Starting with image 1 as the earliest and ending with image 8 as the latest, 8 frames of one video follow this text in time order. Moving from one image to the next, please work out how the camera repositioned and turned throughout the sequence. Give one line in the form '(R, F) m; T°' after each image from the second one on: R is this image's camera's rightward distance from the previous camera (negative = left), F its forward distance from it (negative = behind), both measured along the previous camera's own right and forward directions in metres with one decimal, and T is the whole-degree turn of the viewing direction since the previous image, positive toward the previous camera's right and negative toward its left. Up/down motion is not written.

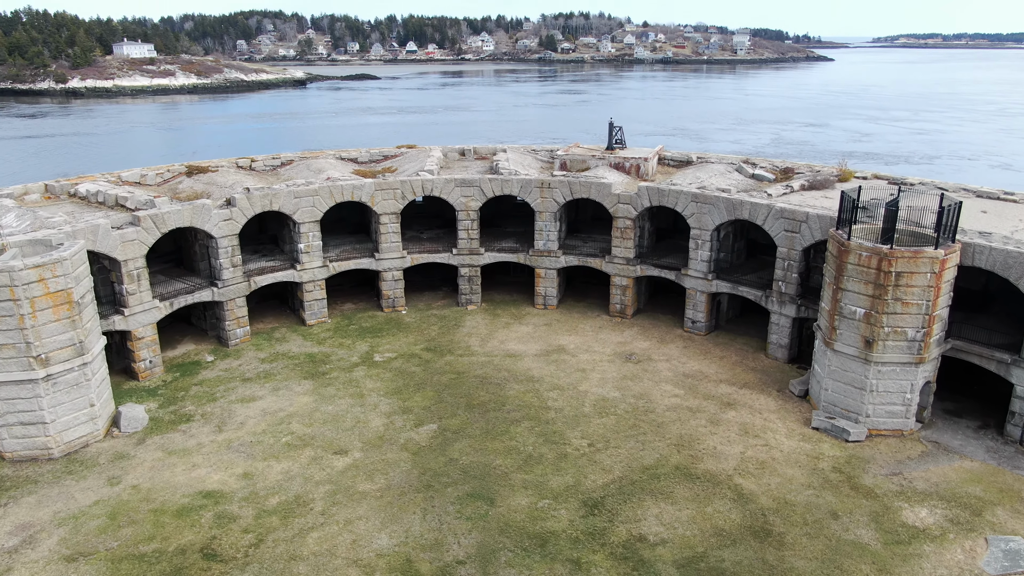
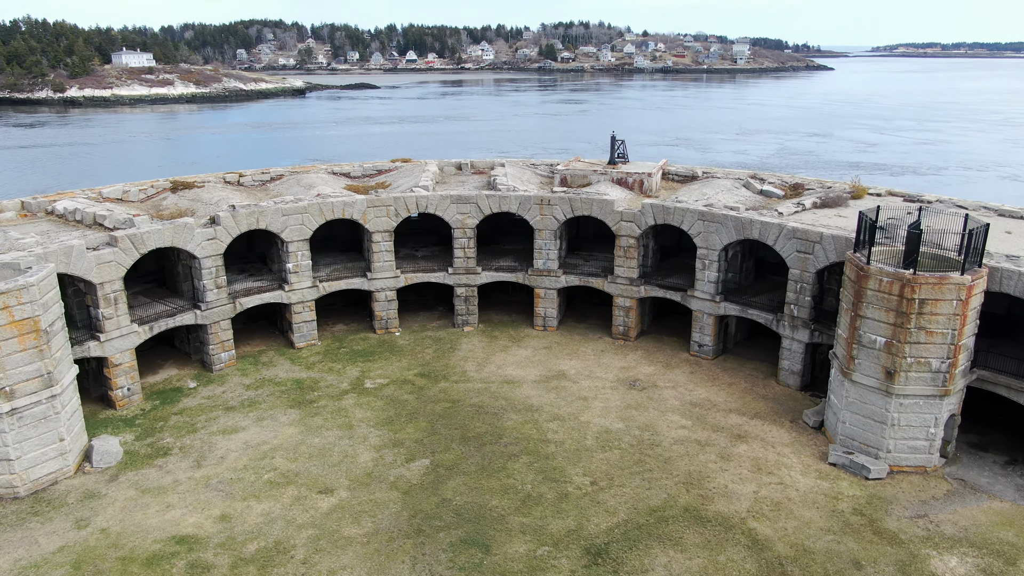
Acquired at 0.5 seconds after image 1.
(+0.1, +1.4) m; 0°
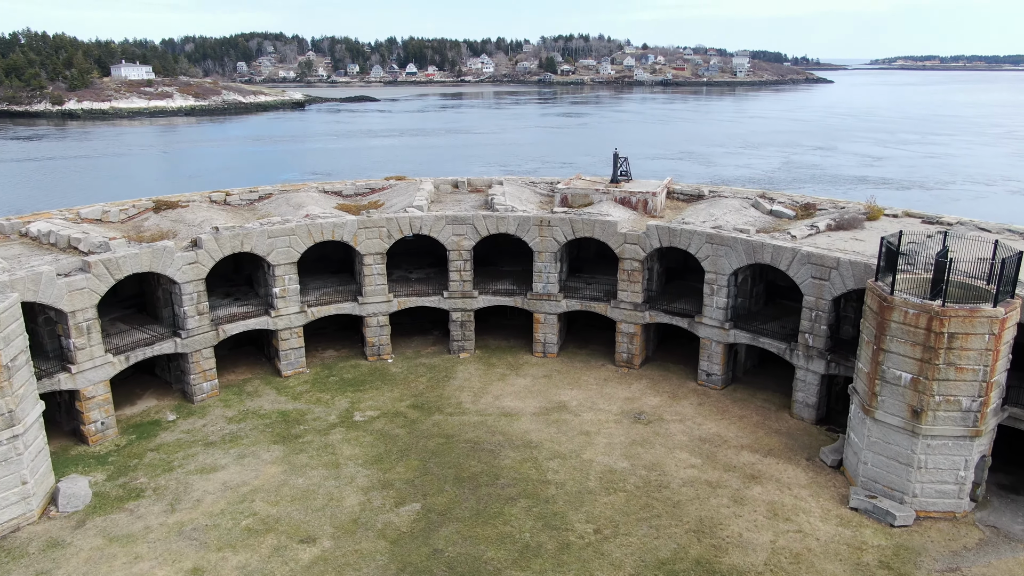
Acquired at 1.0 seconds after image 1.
(+0.1, +1.5) m; 0°
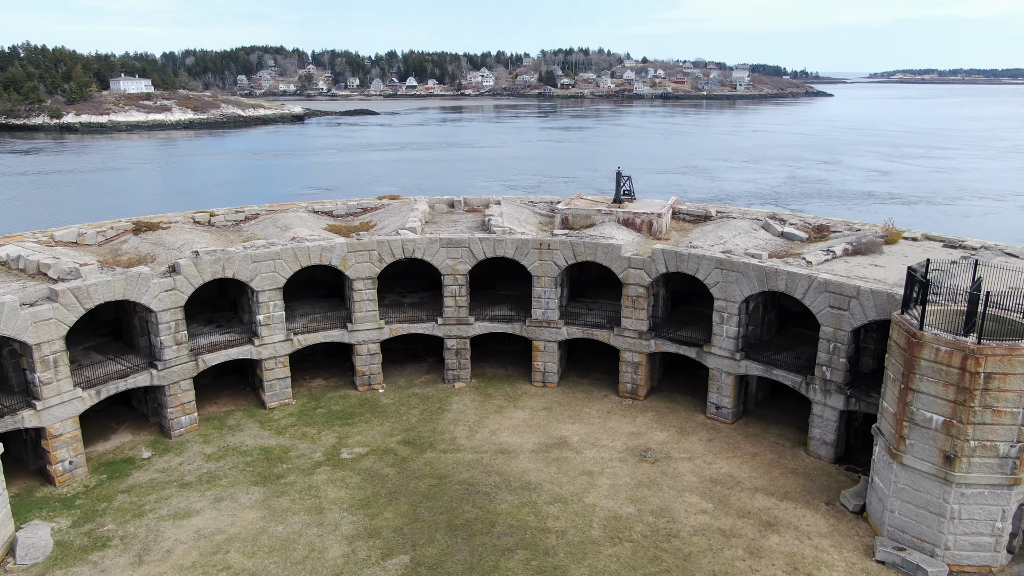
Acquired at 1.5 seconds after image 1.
(+0.1, +1.5) m; 0°
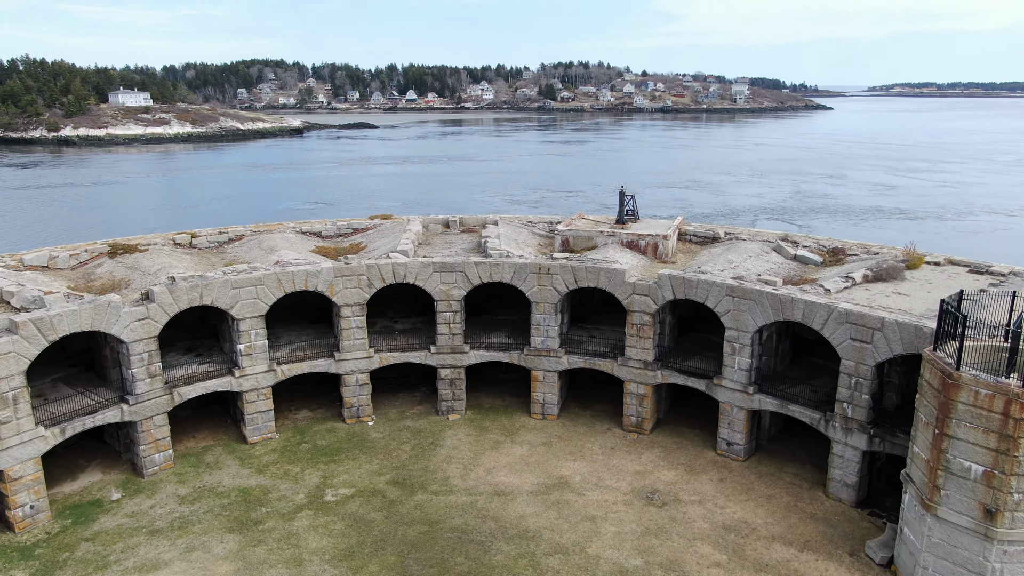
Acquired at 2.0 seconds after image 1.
(+0.1, +1.6) m; 0°
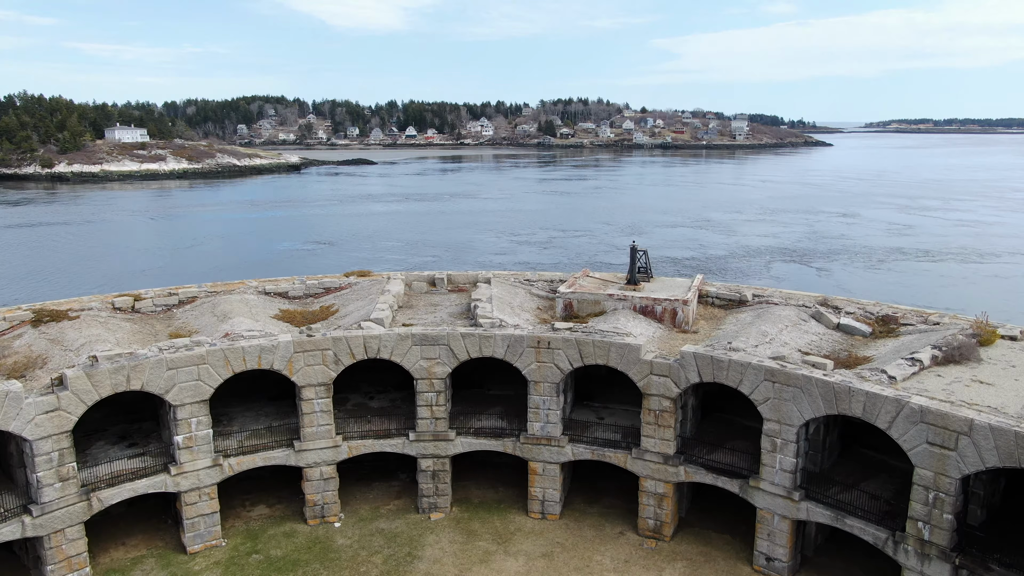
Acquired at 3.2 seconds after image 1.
(+0.2, +4.1) m; 0°
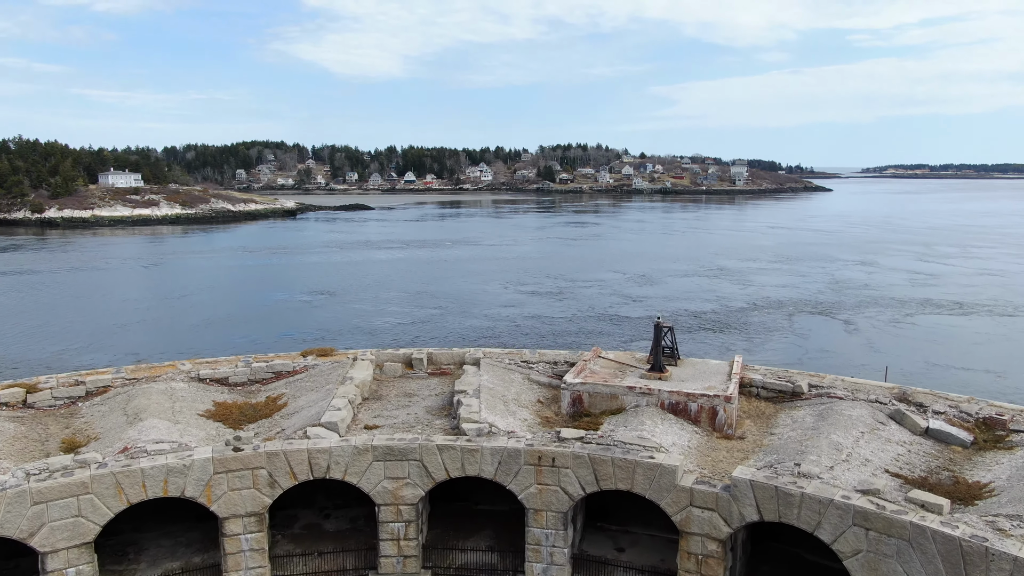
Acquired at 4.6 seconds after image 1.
(+0.1, +5.3) m; 0°
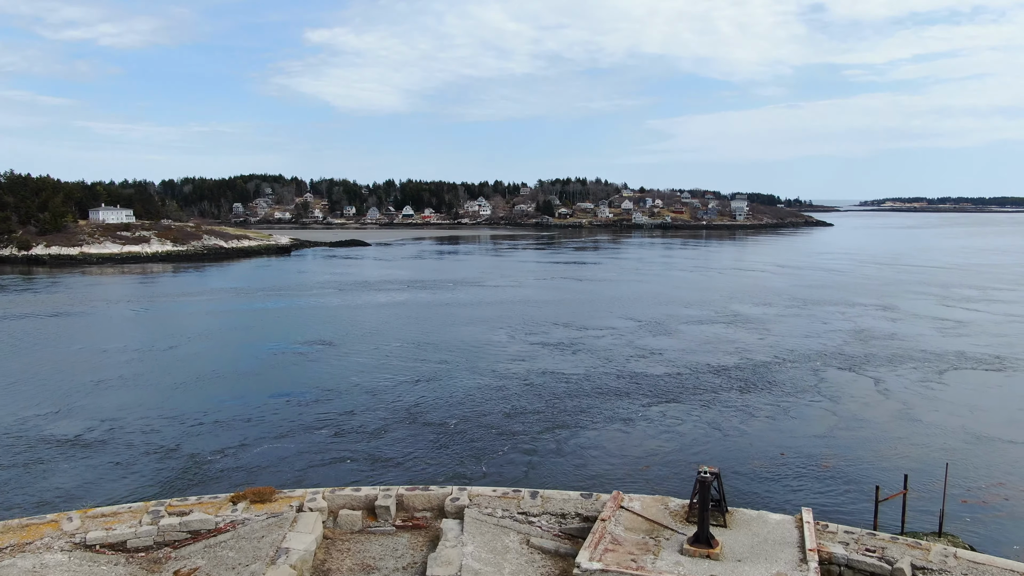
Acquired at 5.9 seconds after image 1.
(+0.1, +5.4) m; 0°
